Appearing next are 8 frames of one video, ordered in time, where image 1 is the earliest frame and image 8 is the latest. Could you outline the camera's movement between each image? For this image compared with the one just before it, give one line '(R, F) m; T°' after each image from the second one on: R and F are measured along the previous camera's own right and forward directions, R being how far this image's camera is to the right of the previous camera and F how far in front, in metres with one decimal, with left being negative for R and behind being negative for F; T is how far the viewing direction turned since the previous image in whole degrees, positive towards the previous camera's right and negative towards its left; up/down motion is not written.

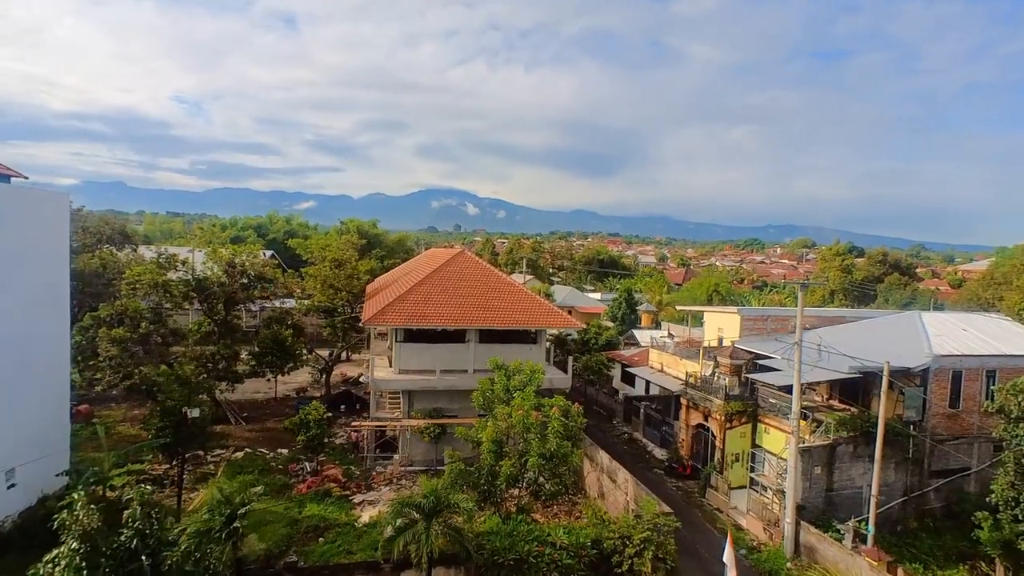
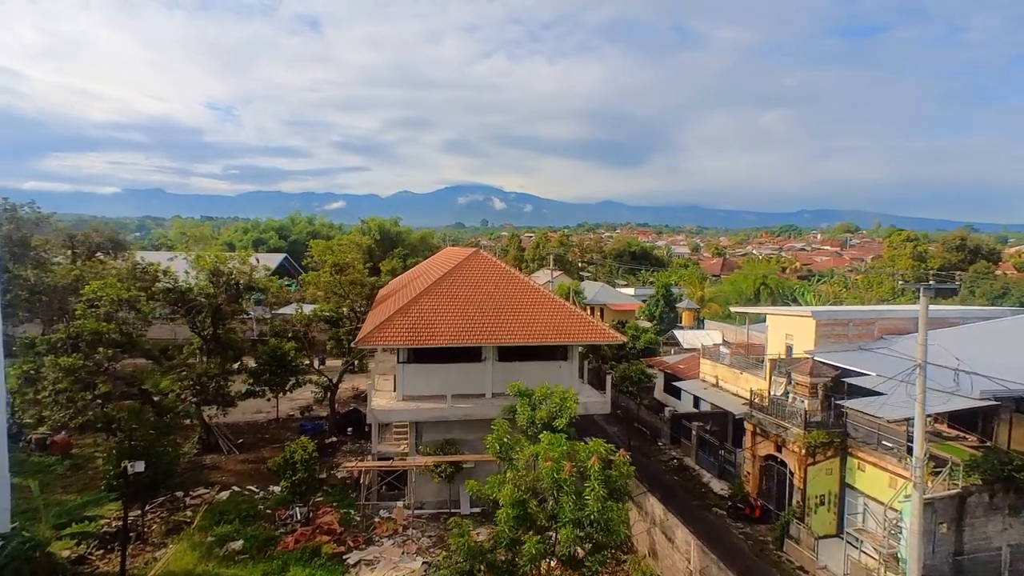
(+0.1, +3.0) m; -3°
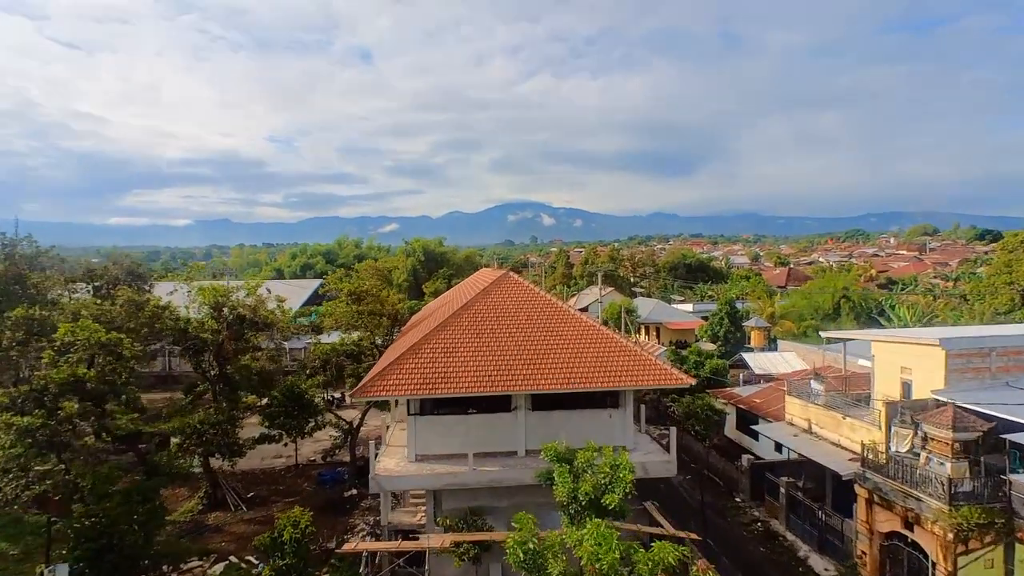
(+0.4, +2.8) m; -5°
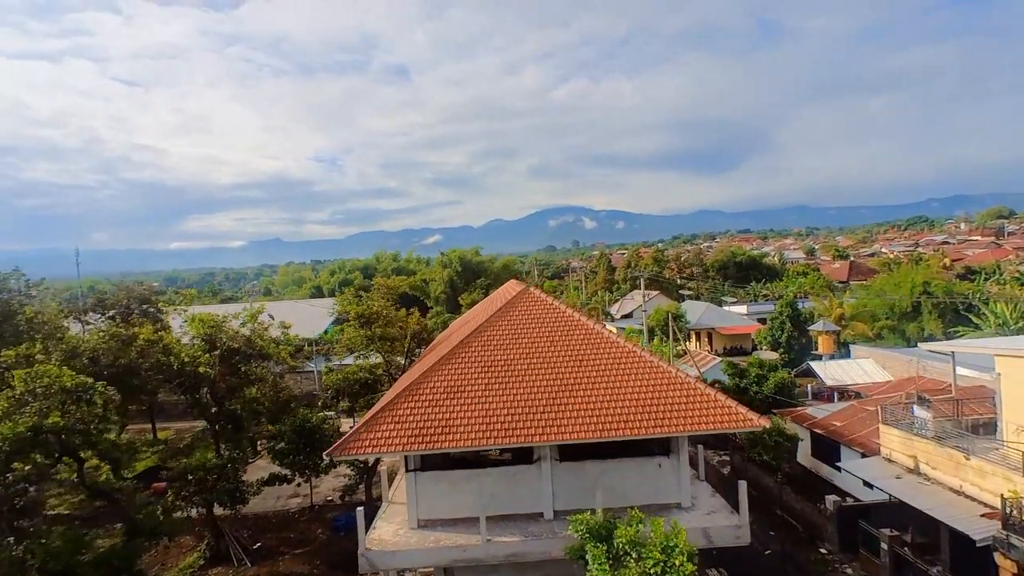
(+0.5, +2.3) m; -5°
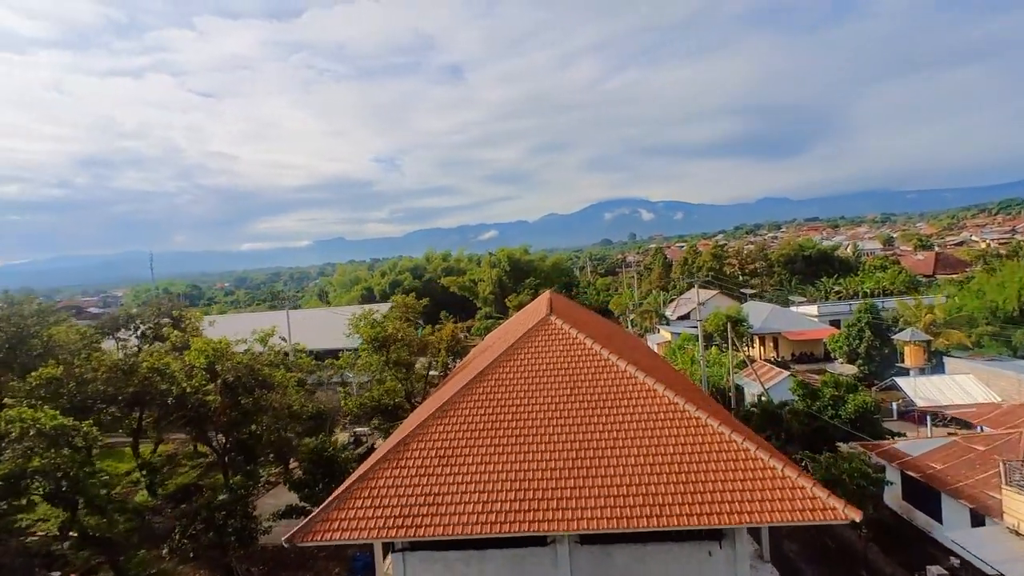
(+0.7, +1.9) m; -6°
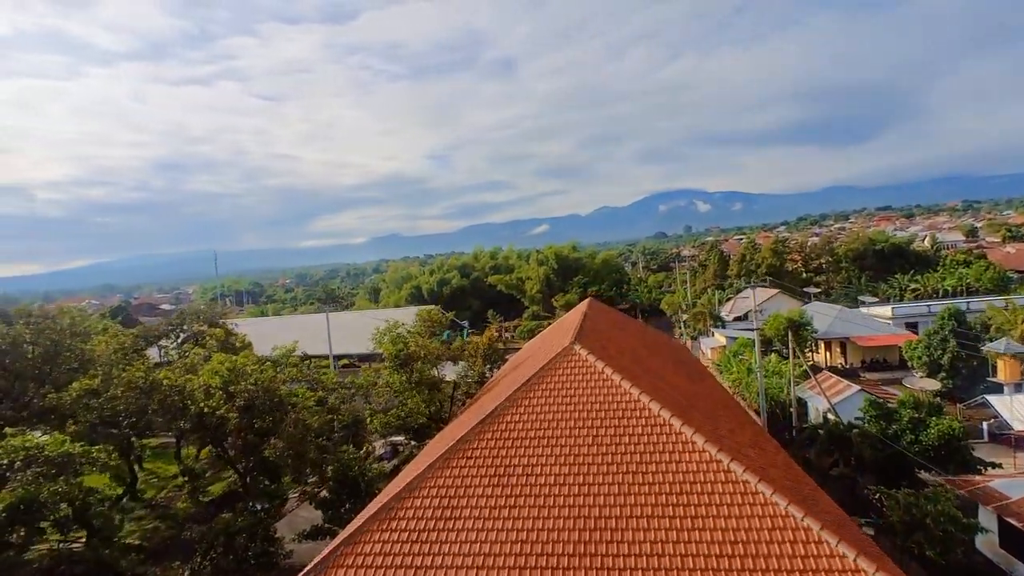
(+0.5, +1.2) m; -5°
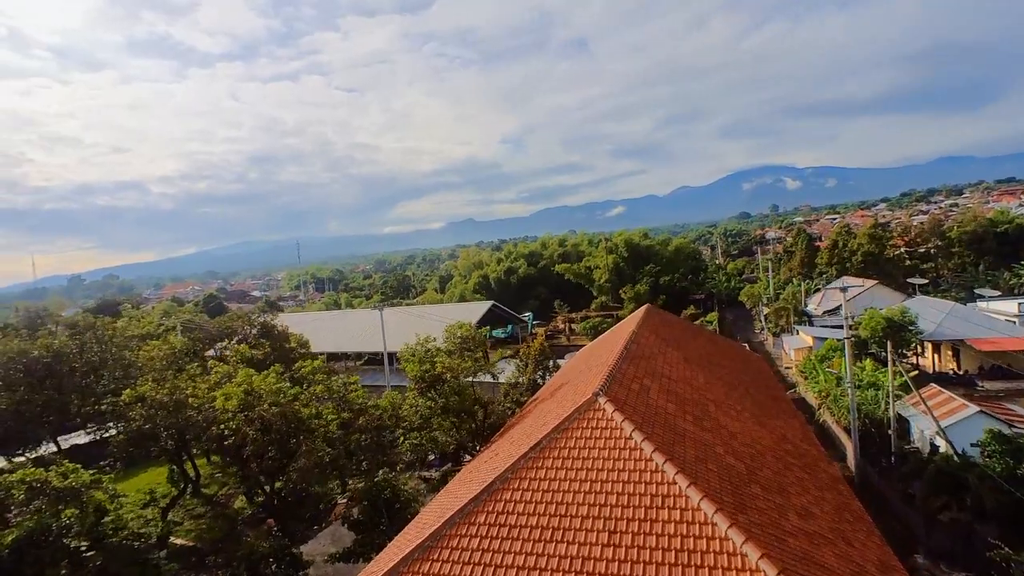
(+0.8, +1.6) m; -8°
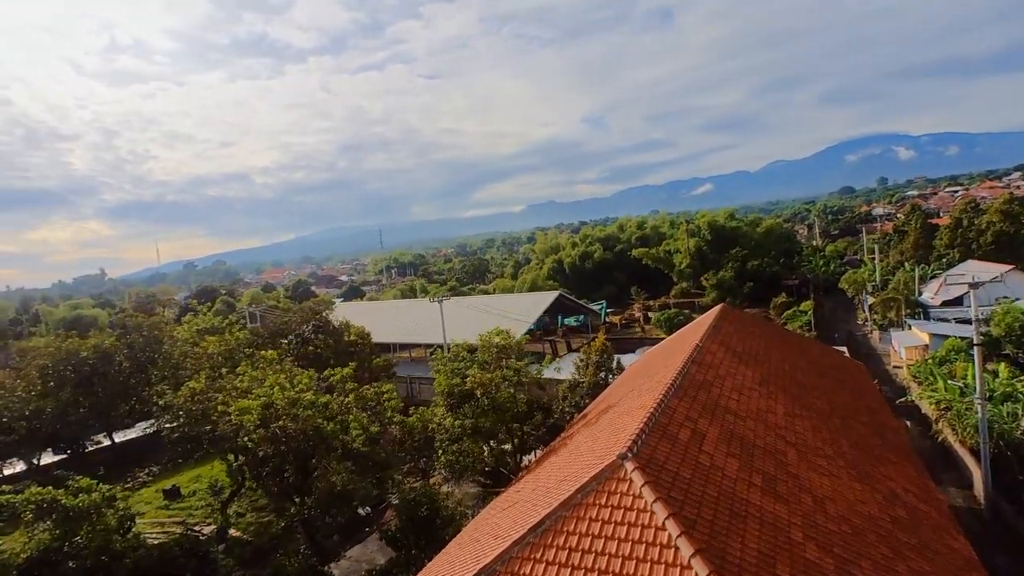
(+0.8, +1.7) m; -8°
